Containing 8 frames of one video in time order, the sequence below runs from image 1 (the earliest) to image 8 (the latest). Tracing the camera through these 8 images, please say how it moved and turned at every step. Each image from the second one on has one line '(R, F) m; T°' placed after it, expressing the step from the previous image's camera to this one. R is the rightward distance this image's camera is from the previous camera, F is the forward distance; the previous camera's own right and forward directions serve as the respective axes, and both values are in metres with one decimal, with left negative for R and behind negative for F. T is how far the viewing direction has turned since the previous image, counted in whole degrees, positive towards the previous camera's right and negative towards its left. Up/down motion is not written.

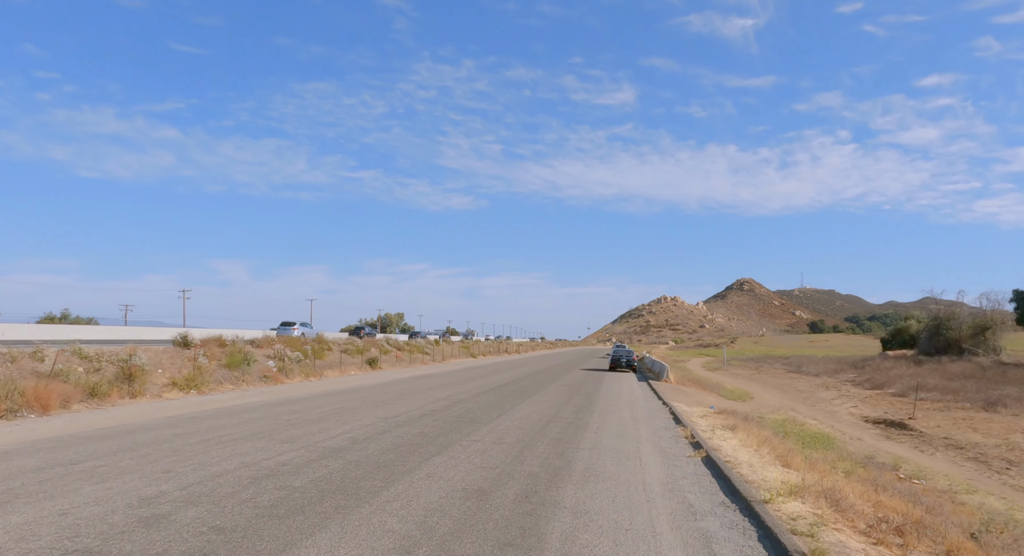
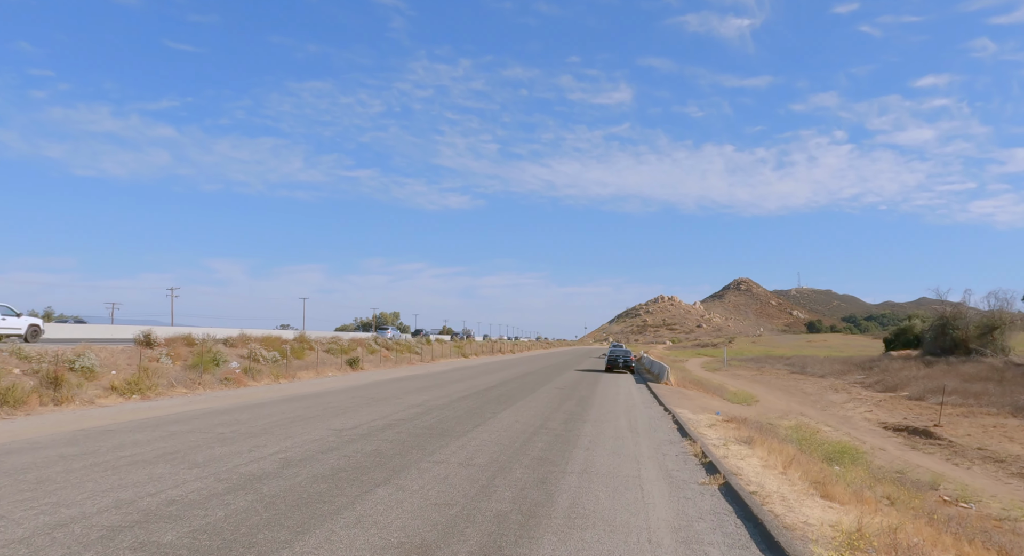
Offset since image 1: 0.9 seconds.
(+0.4, +2.3) m; 0°
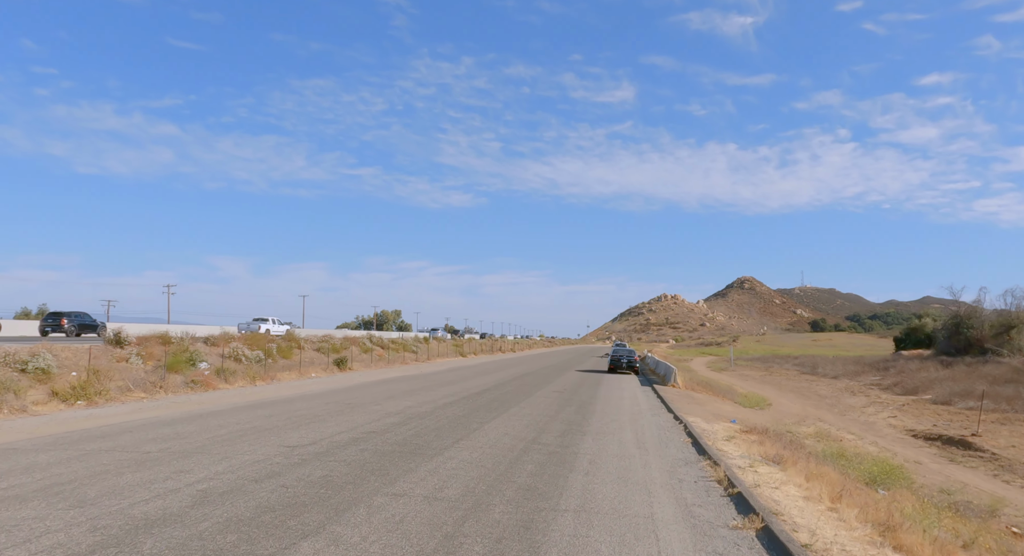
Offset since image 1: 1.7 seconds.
(+0.3, +2.1) m; 0°
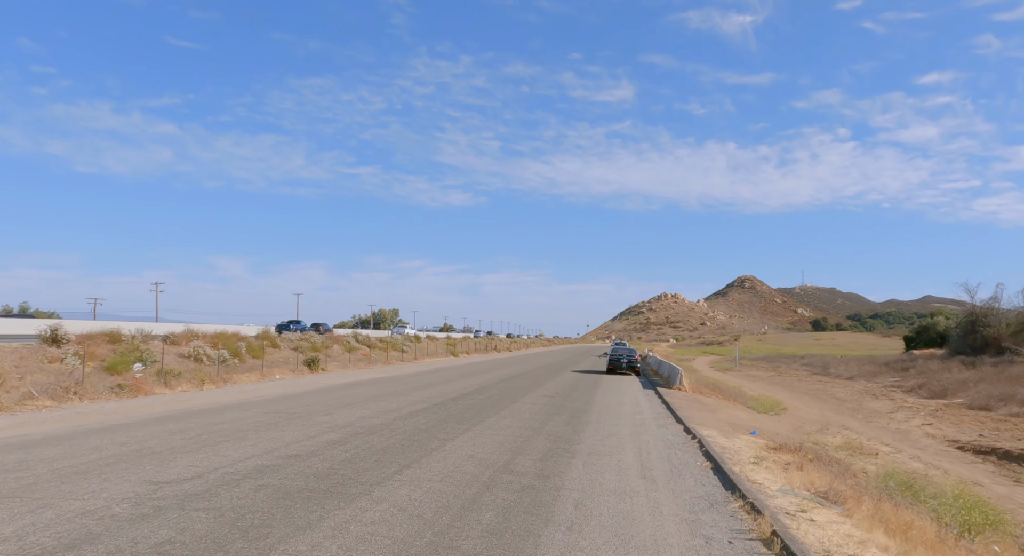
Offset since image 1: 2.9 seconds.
(+0.5, +3.1) m; 0°
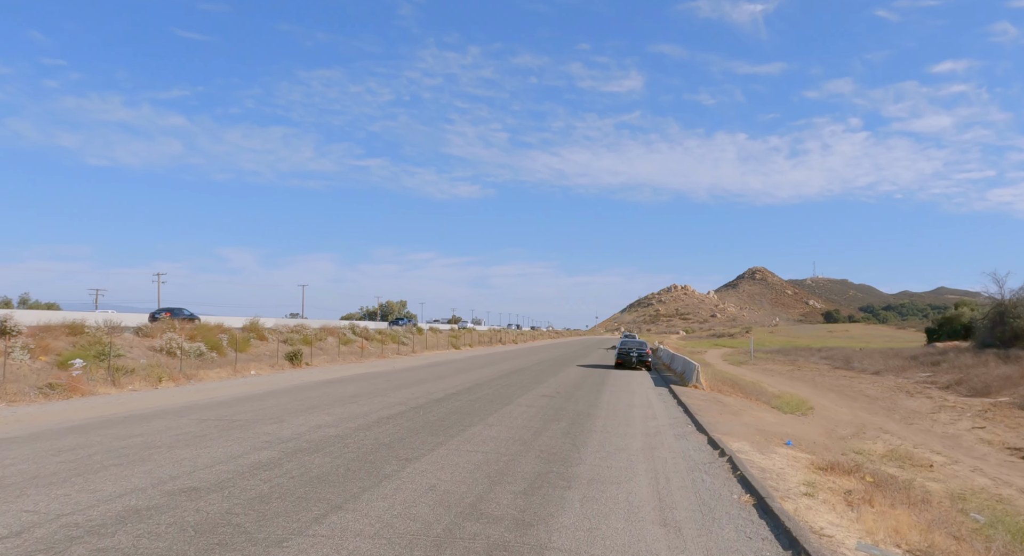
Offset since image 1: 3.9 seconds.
(+0.4, +2.6) m; -1°
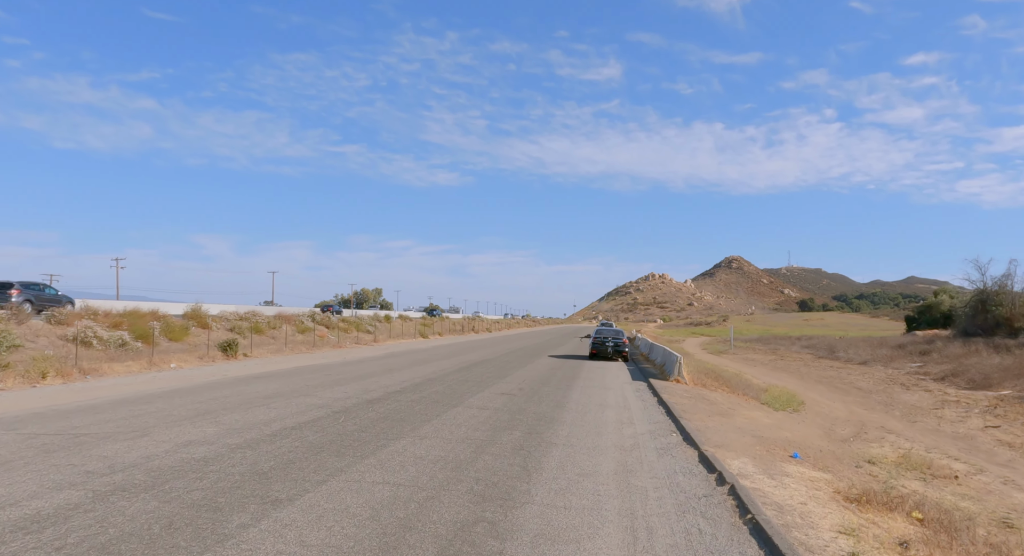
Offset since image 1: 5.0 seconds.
(+0.6, +2.8) m; +2°
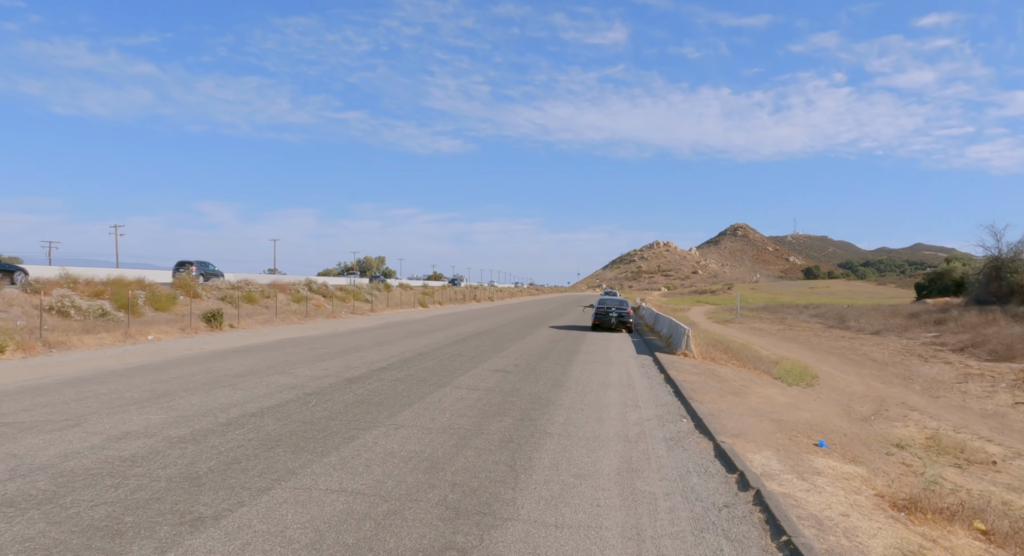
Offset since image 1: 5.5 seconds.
(+0.2, +1.4) m; 0°
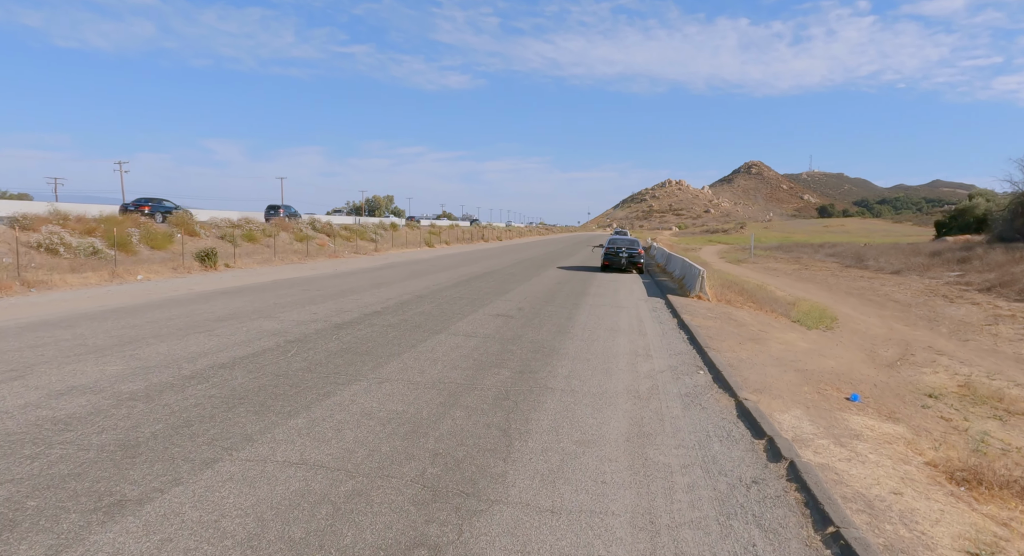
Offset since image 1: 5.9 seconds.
(+0.2, +1.1) m; -1°
